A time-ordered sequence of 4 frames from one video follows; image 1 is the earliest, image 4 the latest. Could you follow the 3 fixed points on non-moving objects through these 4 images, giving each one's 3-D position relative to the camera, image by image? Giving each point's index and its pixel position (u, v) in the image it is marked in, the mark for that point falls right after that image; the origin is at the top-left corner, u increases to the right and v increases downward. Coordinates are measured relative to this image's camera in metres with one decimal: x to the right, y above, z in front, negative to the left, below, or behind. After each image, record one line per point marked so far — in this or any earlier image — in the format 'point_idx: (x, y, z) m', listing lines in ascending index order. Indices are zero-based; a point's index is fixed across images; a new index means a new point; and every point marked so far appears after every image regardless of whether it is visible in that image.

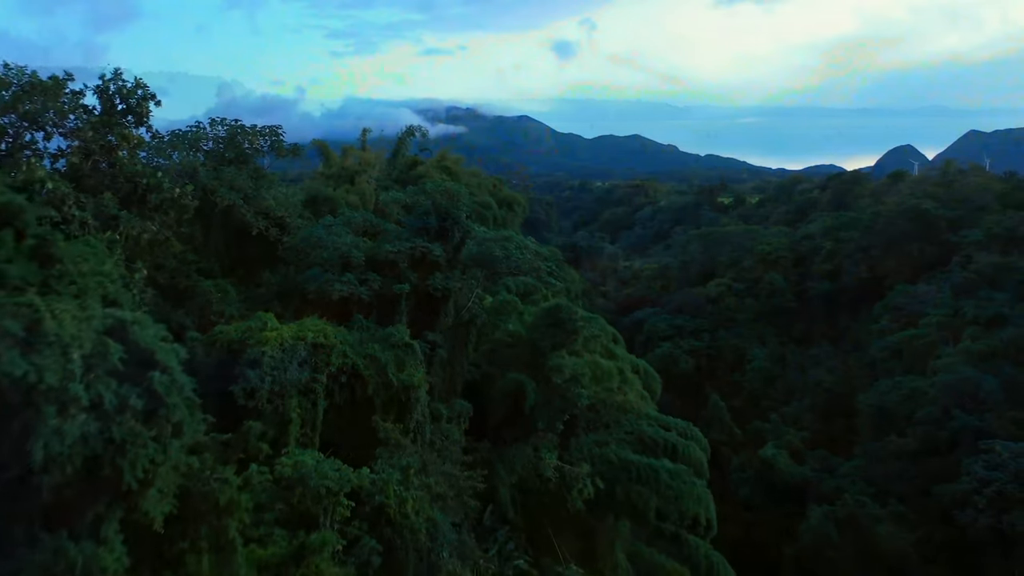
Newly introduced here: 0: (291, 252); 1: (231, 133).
0: (-3.0, +0.5, +13.0) m
1: (-4.3, +2.4, +14.8) m
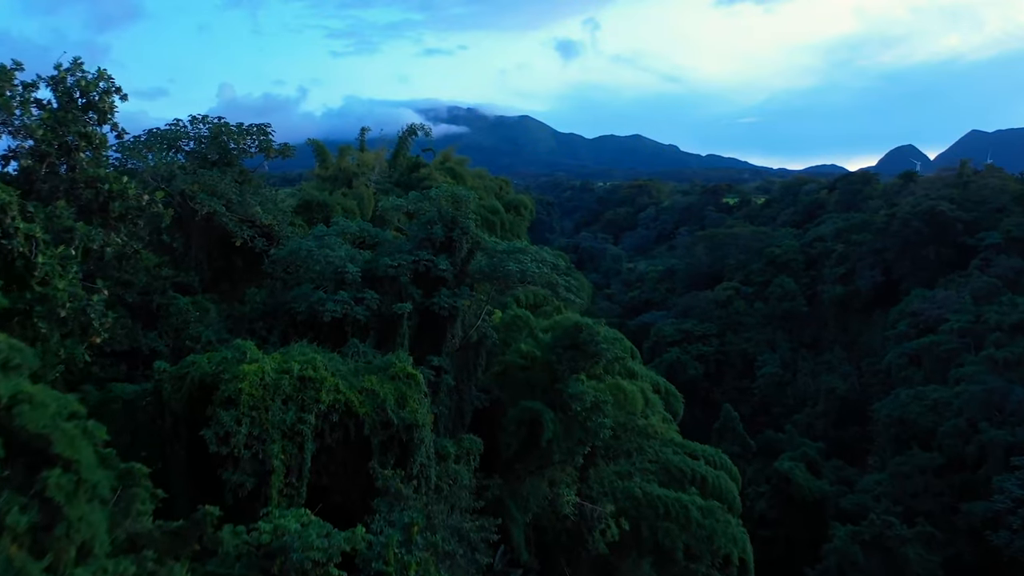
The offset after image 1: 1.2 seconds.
0: (-2.8, +0.3, +11.5) m
1: (-4.1, +2.2, +13.4) m
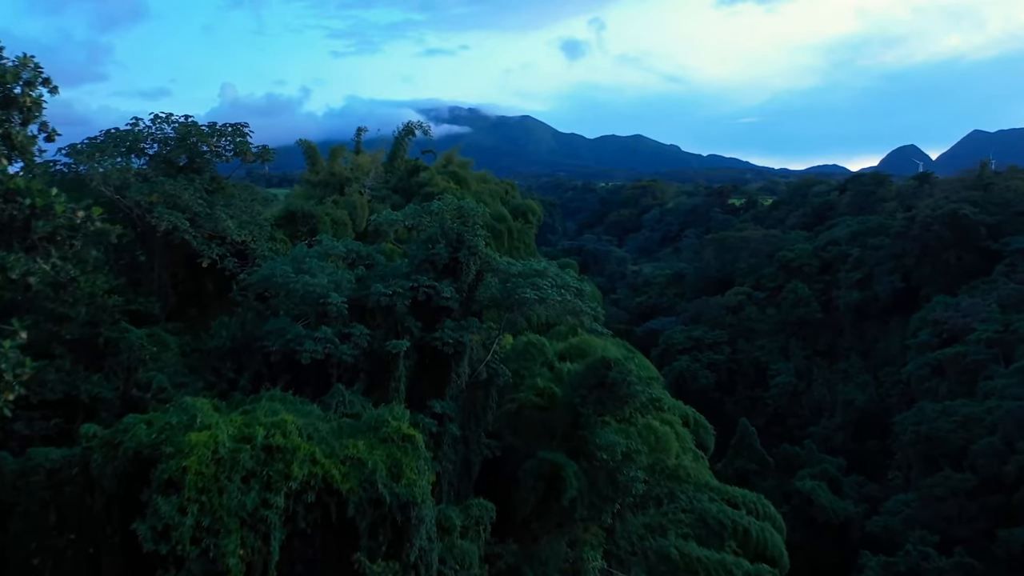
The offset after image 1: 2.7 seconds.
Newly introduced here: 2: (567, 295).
0: (-2.6, 0.0, +9.7) m
1: (-4.0, +1.9, +11.5) m
2: (+0.6, -0.1, +9.8) m
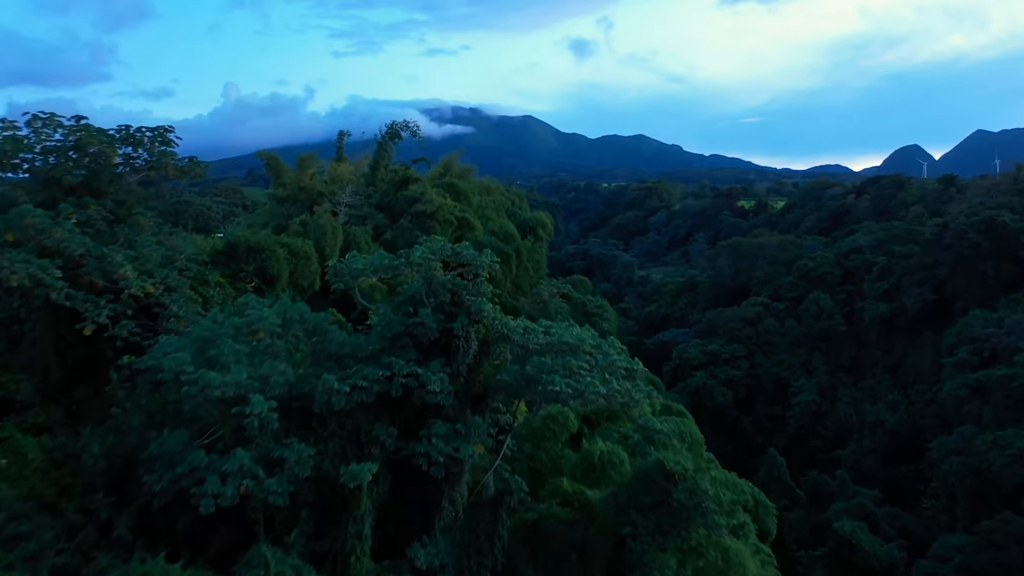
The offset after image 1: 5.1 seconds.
0: (-2.5, -0.6, +6.6) m
1: (-3.8, +1.3, +8.4) m
2: (+0.7, -0.6, +6.7) m
